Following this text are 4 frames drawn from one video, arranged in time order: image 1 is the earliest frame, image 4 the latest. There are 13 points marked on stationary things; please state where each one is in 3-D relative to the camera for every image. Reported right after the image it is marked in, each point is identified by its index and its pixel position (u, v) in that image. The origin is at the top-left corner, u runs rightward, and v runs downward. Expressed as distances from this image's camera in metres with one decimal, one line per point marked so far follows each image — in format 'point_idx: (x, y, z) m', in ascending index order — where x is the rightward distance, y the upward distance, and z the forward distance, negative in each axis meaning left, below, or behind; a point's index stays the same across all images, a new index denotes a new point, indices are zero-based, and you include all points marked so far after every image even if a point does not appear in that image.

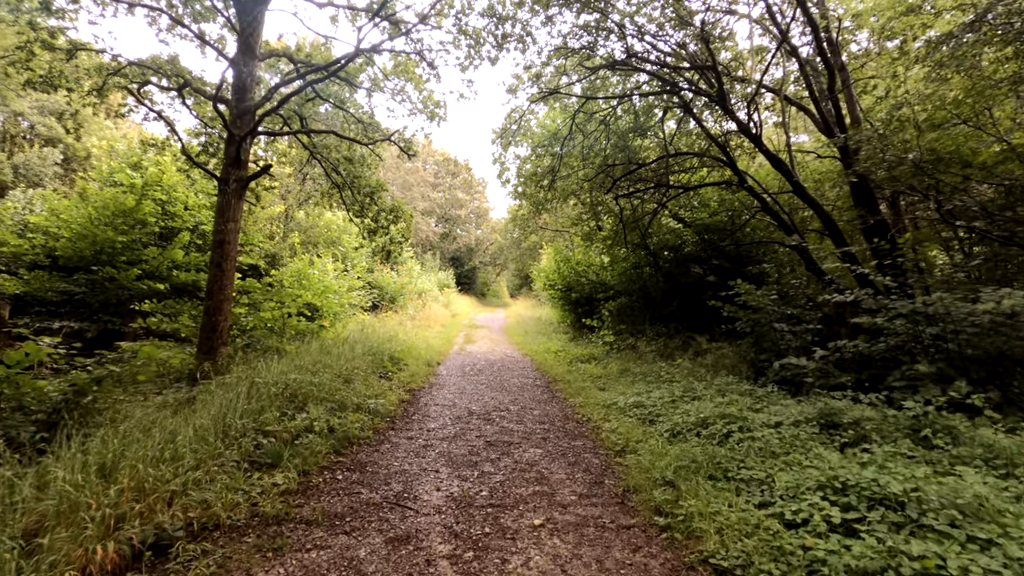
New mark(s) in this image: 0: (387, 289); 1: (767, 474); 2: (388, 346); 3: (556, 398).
0: (-4.1, 0.0, +17.9) m
1: (+1.5, -1.1, +3.0) m
2: (-2.1, -1.0, +9.0) m
3: (+0.5, -1.3, +6.4) m
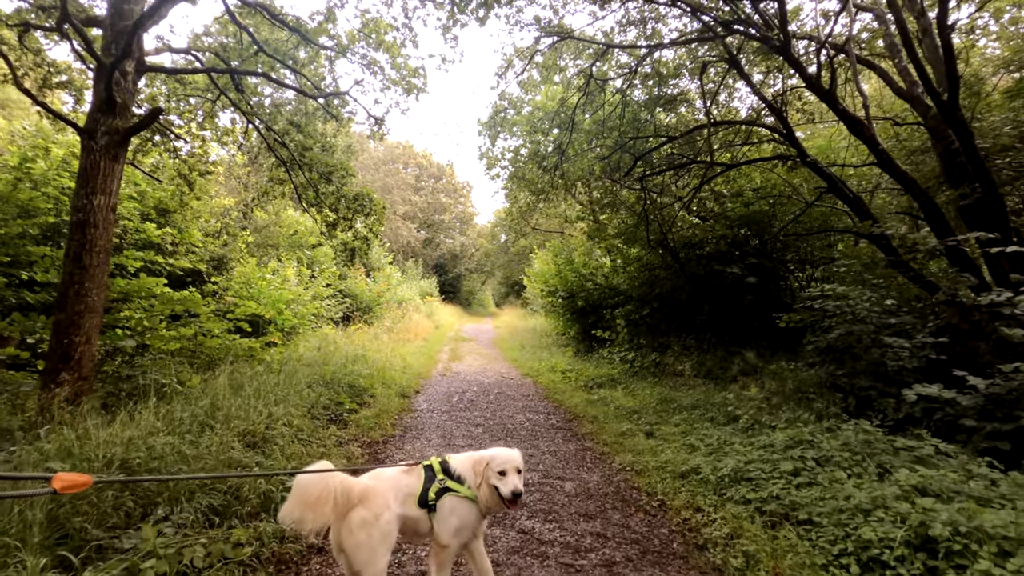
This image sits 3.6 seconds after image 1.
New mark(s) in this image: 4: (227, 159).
0: (-4.4, -0.3, +15.7) m
1: (+1.6, -1.0, +1.0) m
2: (-2.1, -1.1, +6.9) m
3: (+0.6, -1.3, +4.4) m
4: (-6.2, +2.8, +11.6) m
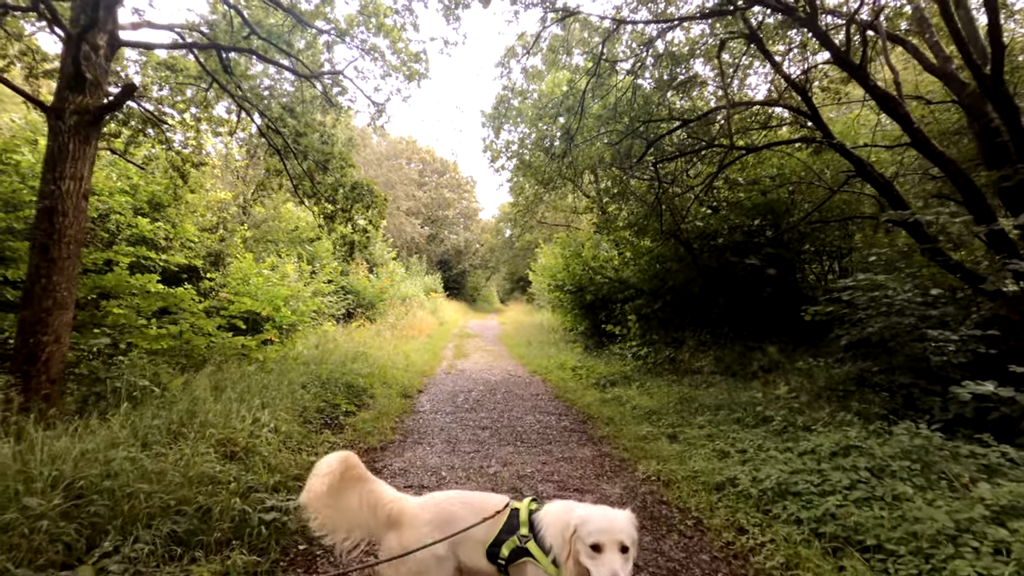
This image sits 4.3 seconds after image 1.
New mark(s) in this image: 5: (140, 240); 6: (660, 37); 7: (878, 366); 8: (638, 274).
0: (-4.2, -0.2, +15.3) m
1: (+1.7, -0.9, +0.6) m
2: (-2.0, -1.0, +6.5) m
3: (+0.7, -1.3, +4.0) m
4: (-6.1, +2.9, +11.3) m
5: (-6.3, +0.8, +9.1) m
6: (+2.1, +3.5, +7.4) m
7: (+3.5, -0.7, +5.1) m
8: (+2.4, +0.3, +10.2) m
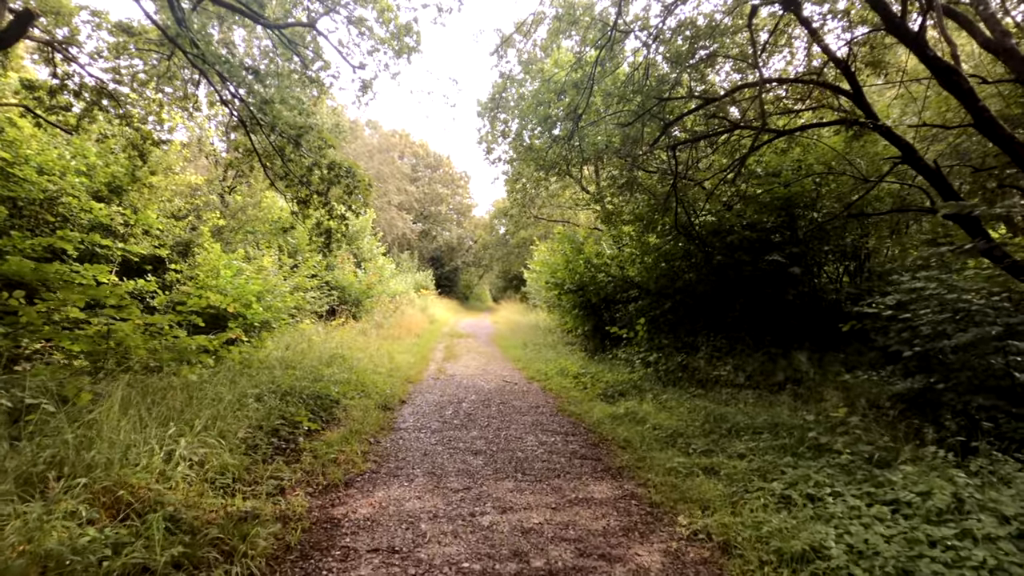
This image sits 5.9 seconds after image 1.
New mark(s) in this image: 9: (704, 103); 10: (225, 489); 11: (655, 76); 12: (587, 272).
0: (-4.4, -0.1, +14.4) m
1: (+1.7, -0.9, -0.3) m
2: (-2.0, -0.9, +5.6) m
3: (+0.7, -1.2, +3.1) m
4: (-6.1, +3.0, +10.3) m
5: (-6.4, +1.0, +8.2) m
6: (+2.1, +3.5, +6.6) m
7: (+3.5, -0.8, +4.3) m
8: (+2.3, +0.3, +9.4) m
9: (+2.5, +2.5, +7.1) m
10: (-1.5, -1.0, +2.8) m
11: (+2.0, +2.9, +7.3) m
12: (+1.6, +0.3, +11.3) m
